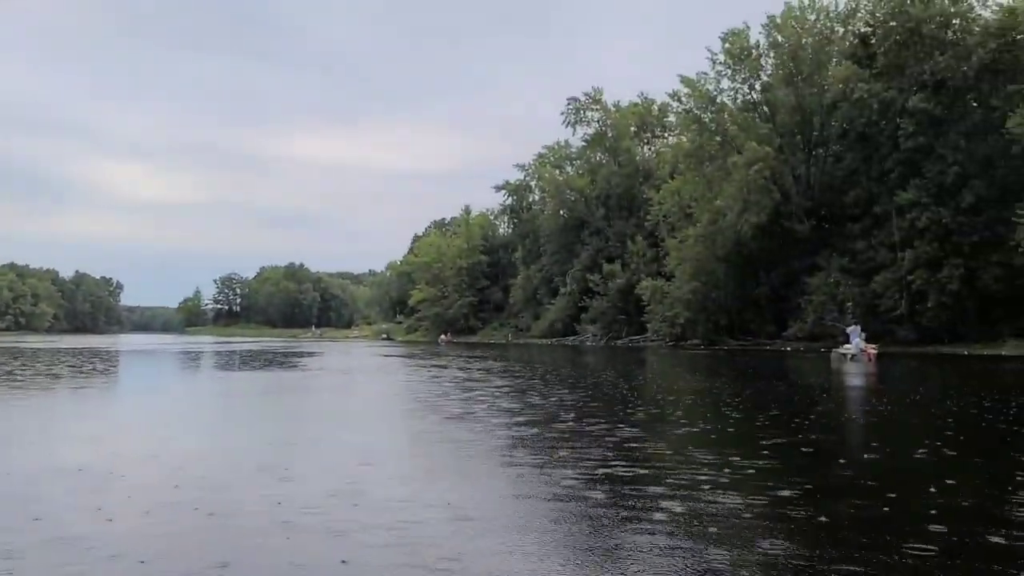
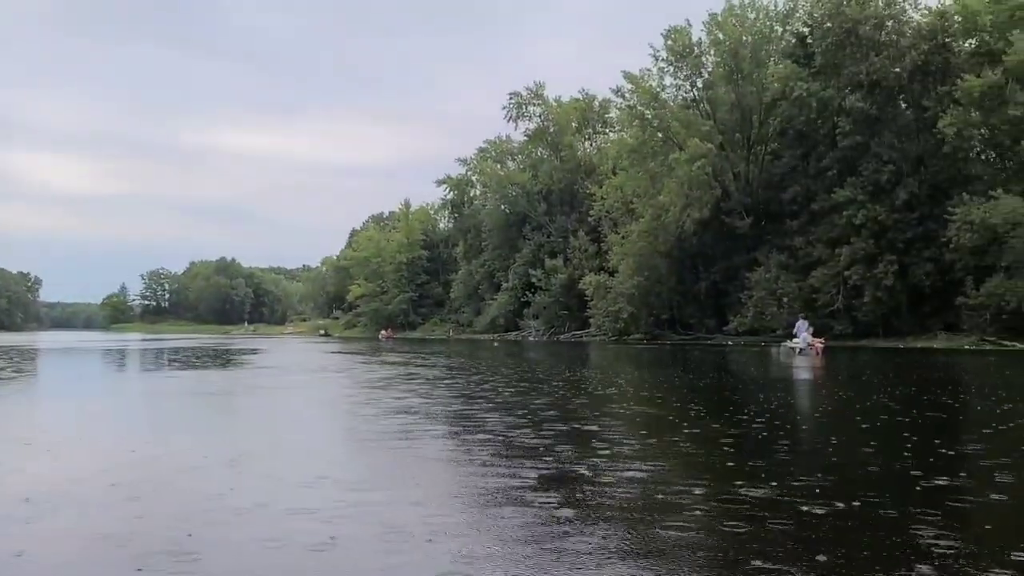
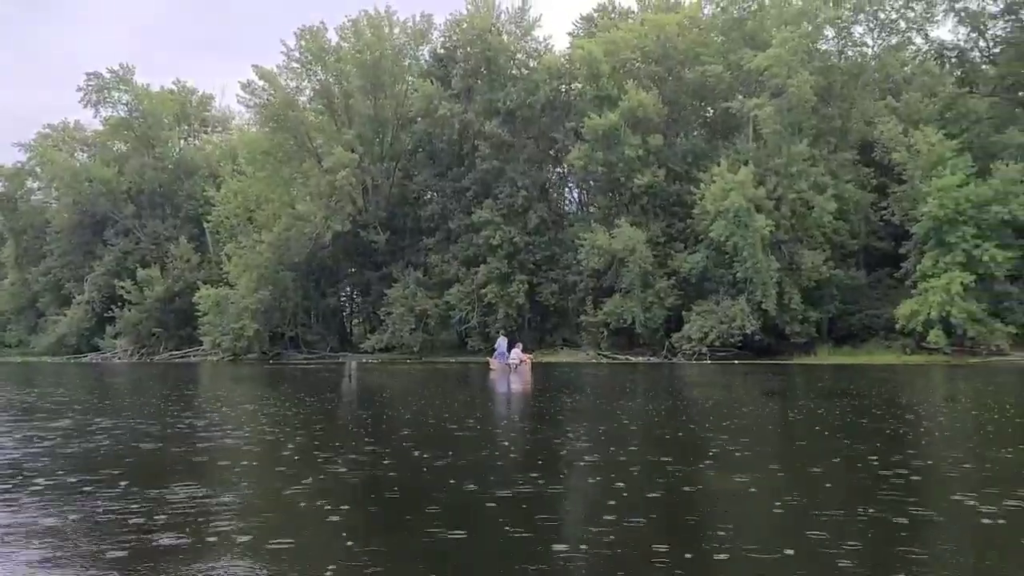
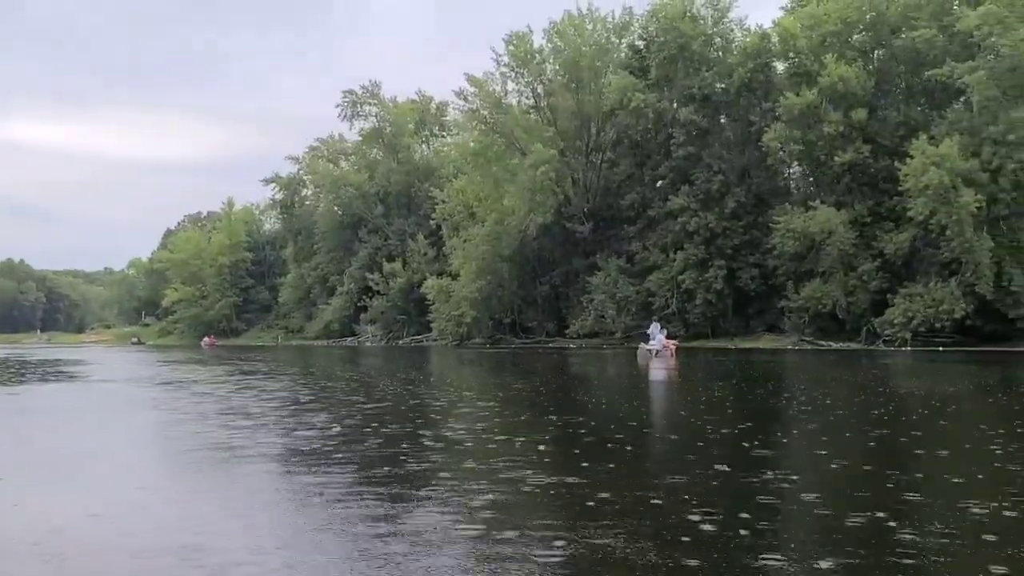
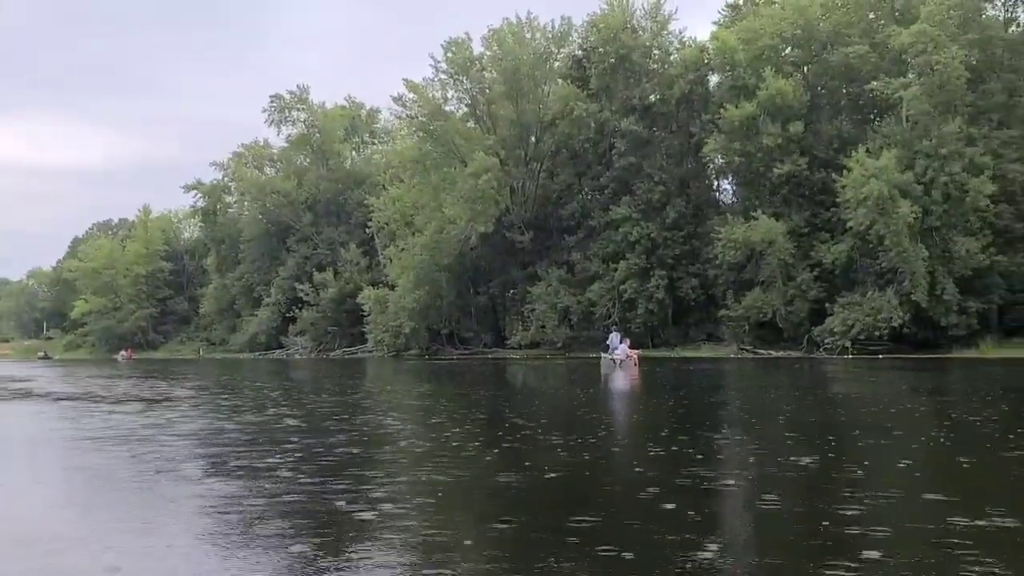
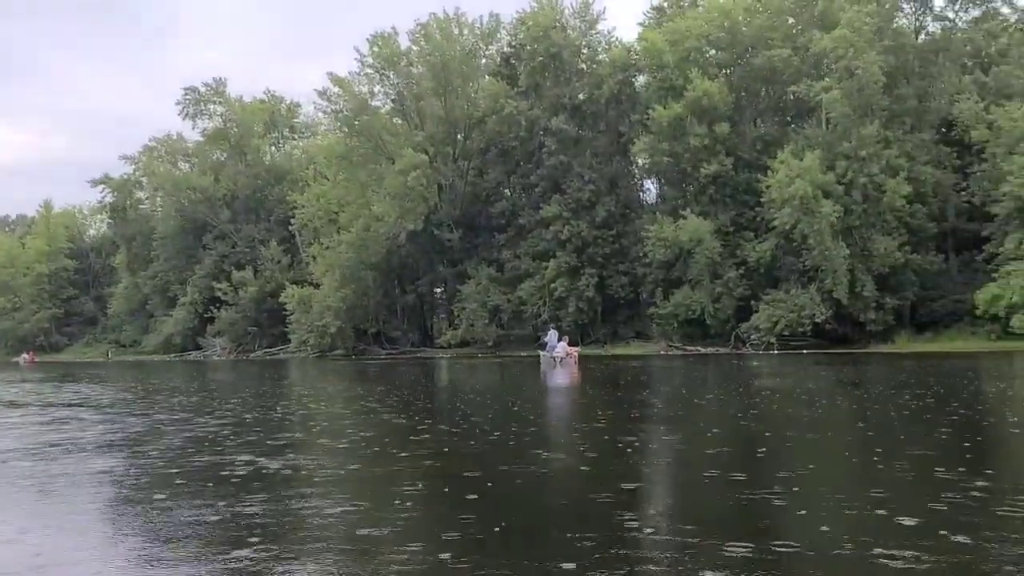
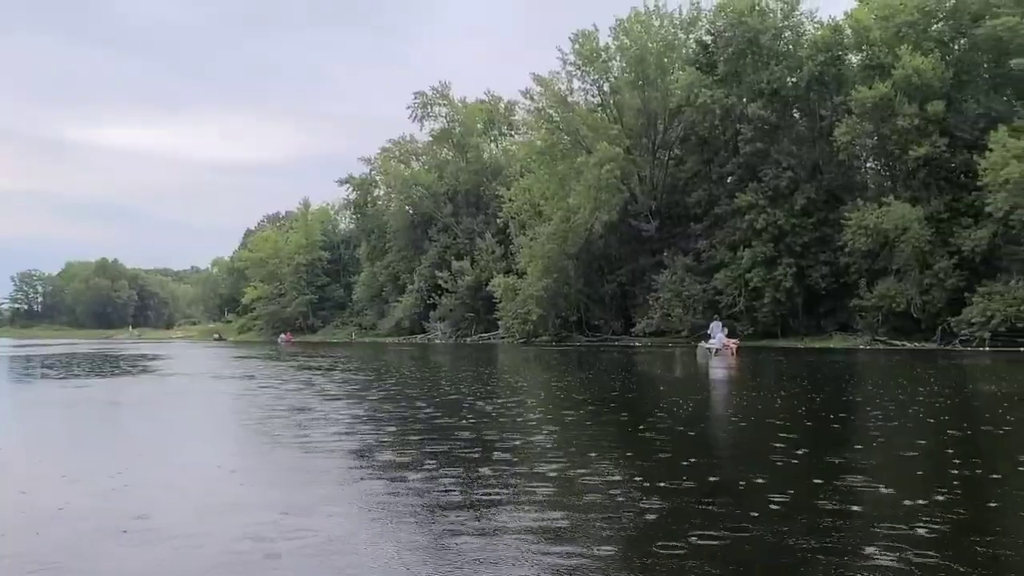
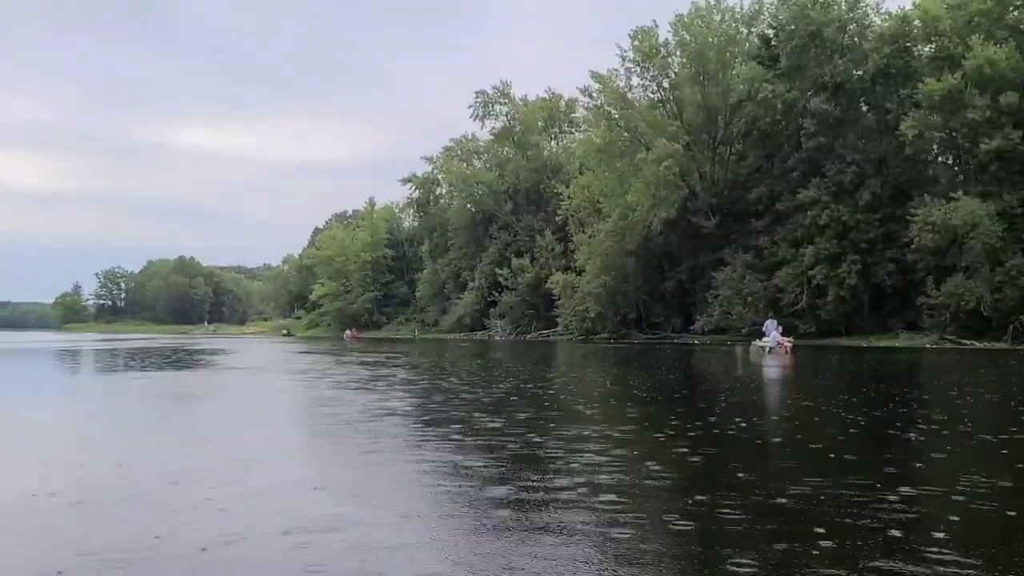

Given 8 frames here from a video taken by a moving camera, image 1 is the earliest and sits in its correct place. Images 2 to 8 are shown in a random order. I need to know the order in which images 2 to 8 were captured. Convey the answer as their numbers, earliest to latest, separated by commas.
2, 8, 7, 4, 5, 6, 3
